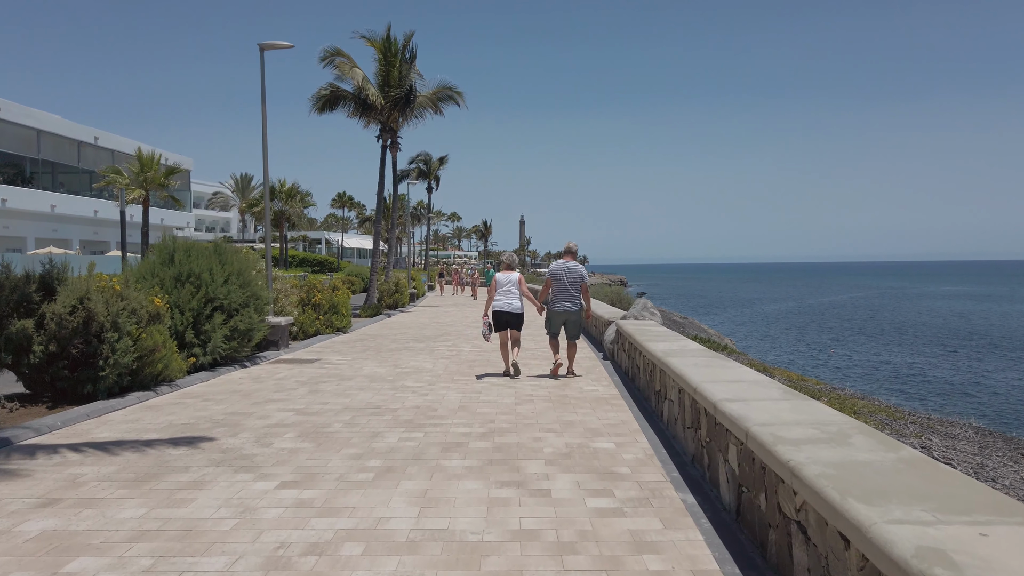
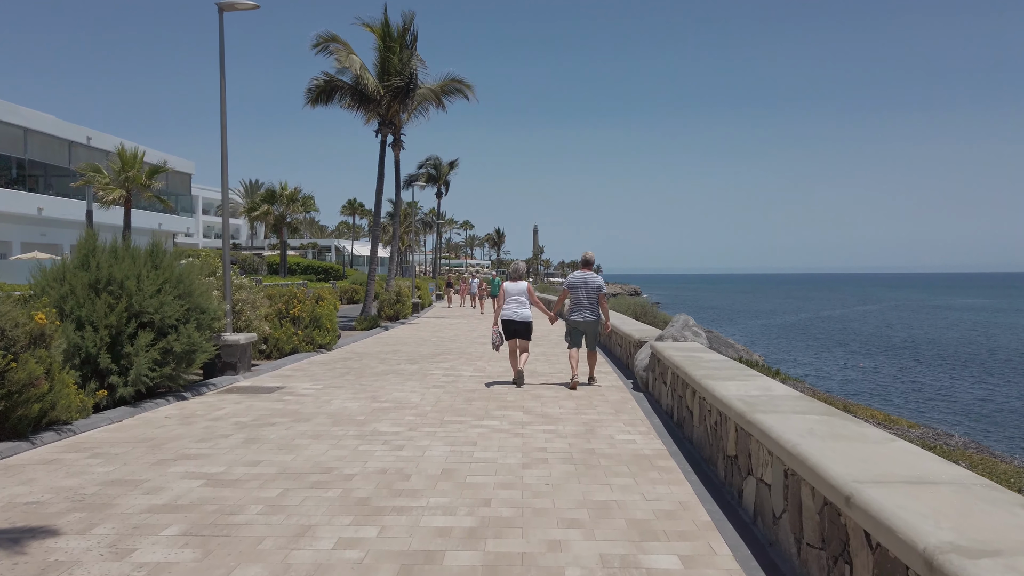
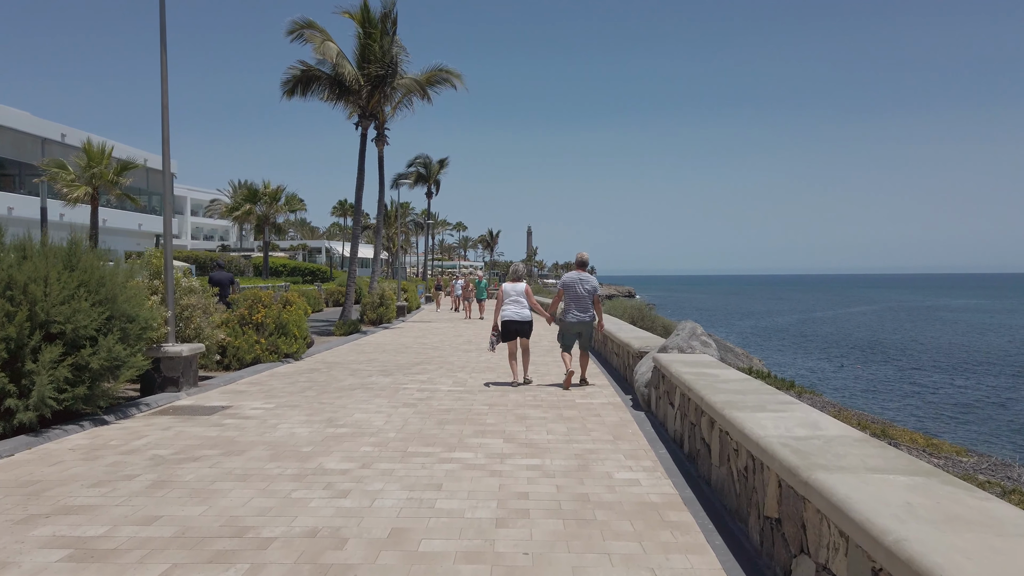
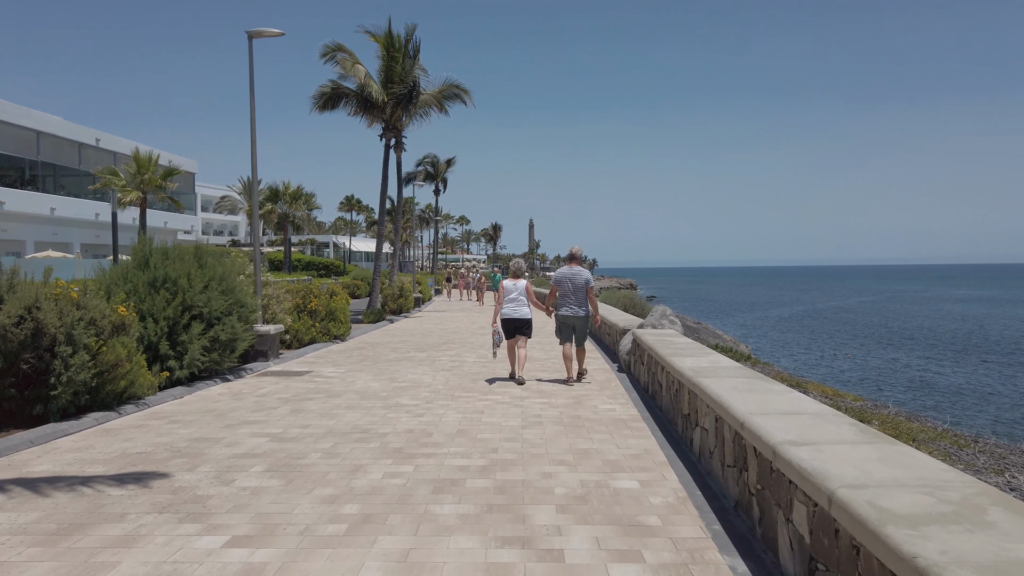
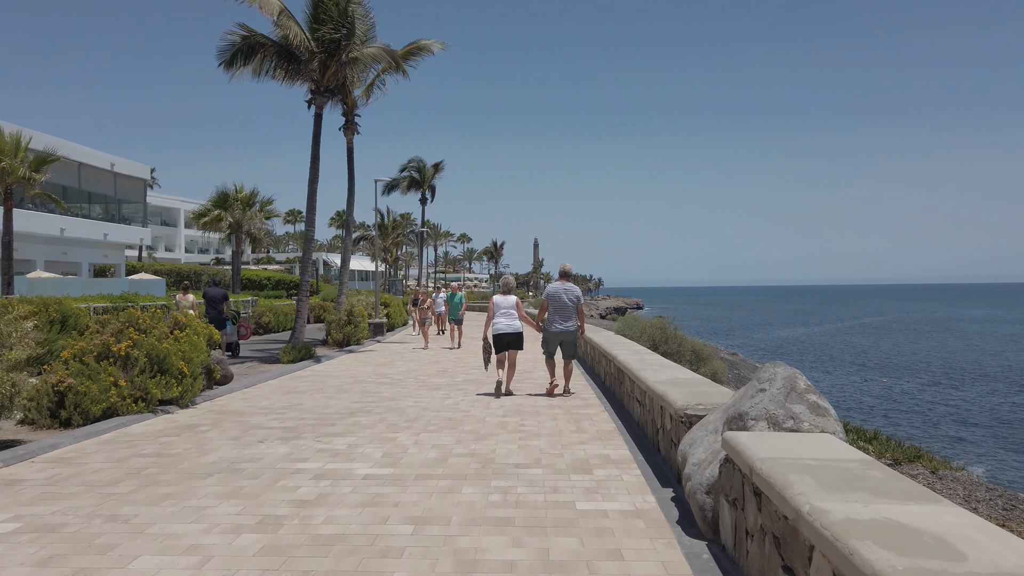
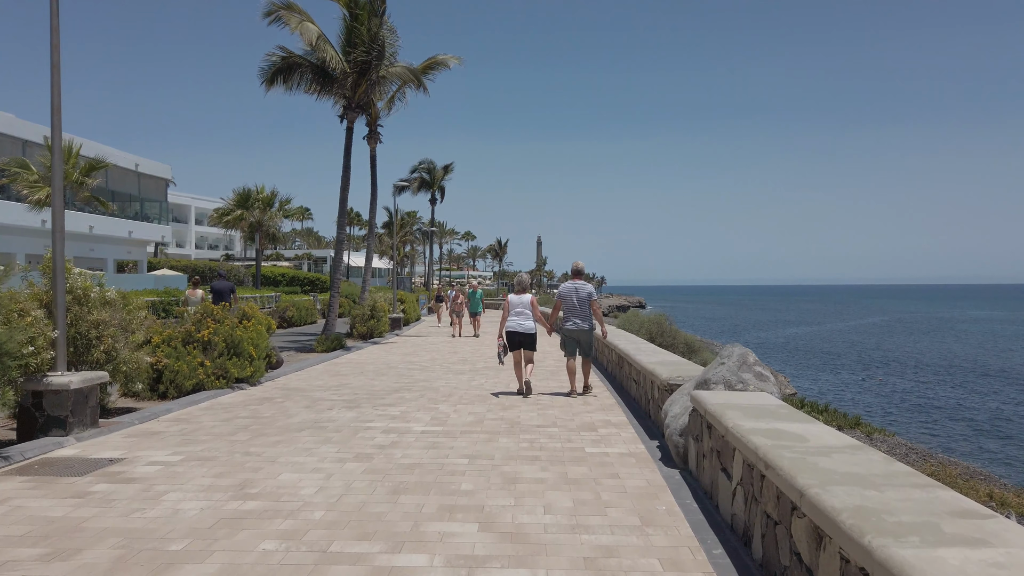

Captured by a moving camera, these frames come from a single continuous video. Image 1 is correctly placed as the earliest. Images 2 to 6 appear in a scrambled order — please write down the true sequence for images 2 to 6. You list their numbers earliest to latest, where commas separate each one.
4, 2, 3, 6, 5
